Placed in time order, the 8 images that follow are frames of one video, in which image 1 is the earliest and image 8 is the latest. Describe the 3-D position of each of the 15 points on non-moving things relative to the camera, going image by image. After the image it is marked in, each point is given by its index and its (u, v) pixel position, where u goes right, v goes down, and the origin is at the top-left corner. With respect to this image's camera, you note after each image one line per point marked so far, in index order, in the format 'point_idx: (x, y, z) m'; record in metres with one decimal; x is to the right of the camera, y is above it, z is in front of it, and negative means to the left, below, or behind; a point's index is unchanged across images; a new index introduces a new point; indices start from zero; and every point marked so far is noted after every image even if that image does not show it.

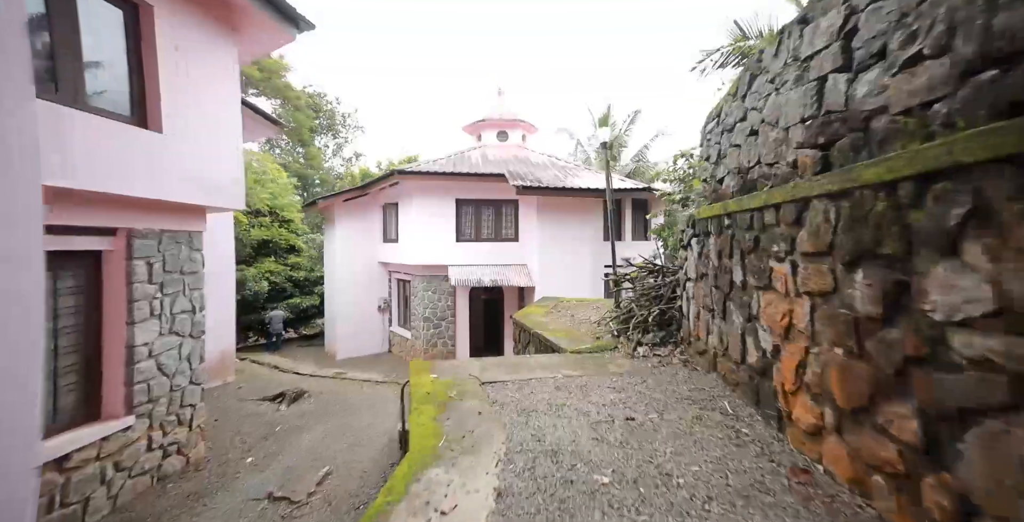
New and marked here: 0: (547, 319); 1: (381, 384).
0: (+0.5, -0.9, +6.9) m
1: (-2.7, -2.5, +9.2) m
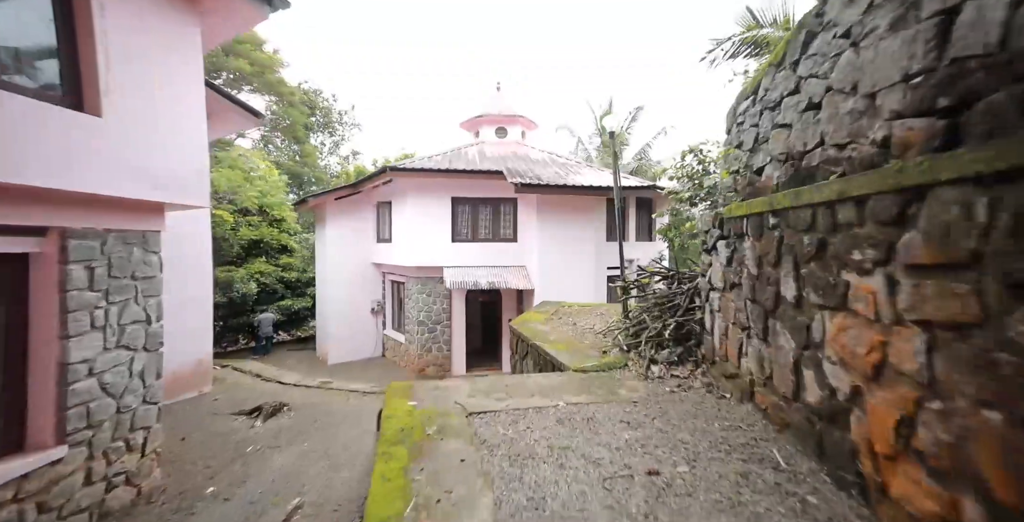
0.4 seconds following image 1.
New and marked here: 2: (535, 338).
0: (+0.5, -0.9, +6.3) m
1: (-2.7, -2.6, +8.6) m
2: (+0.3, -1.0, +5.8) m
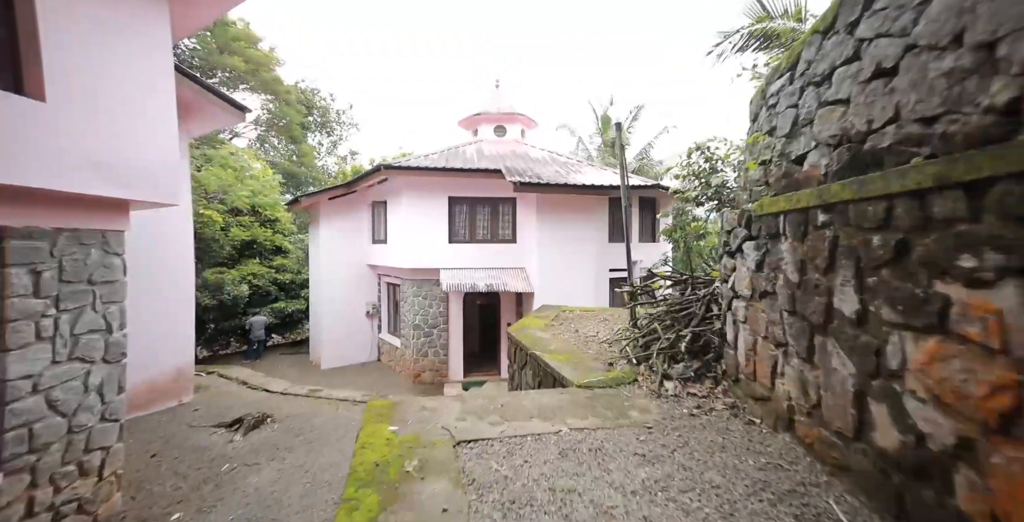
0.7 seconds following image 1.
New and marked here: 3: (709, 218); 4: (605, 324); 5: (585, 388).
0: (+0.4, -1.0, +5.9) m
1: (-2.7, -2.6, +8.2) m
2: (+0.3, -1.0, +5.4) m
3: (+4.1, +1.0, +9.7) m
4: (+1.3, -0.9, +6.5) m
5: (+0.6, -1.1, +3.9) m
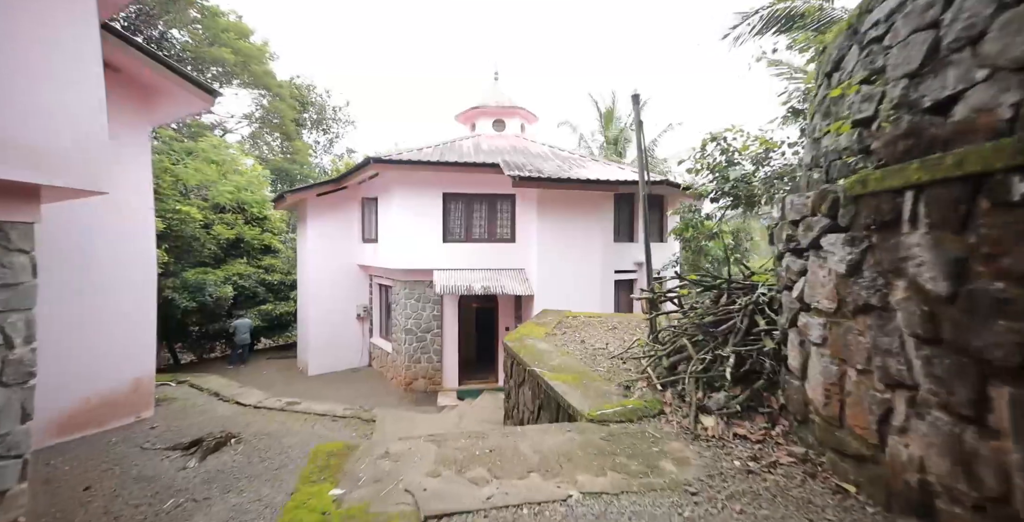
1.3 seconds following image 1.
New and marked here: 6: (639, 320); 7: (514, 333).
0: (+0.4, -1.0, +5.1) m
1: (-2.8, -2.6, +7.4) m
2: (+0.2, -1.0, +4.6) m
3: (+4.1, +1.0, +8.9) m
4: (+1.3, -0.9, +5.7) m
5: (+0.6, -1.1, +3.2) m
6: (+1.8, -0.9, +6.6) m
7: (0.0, -0.9, +6.0) m
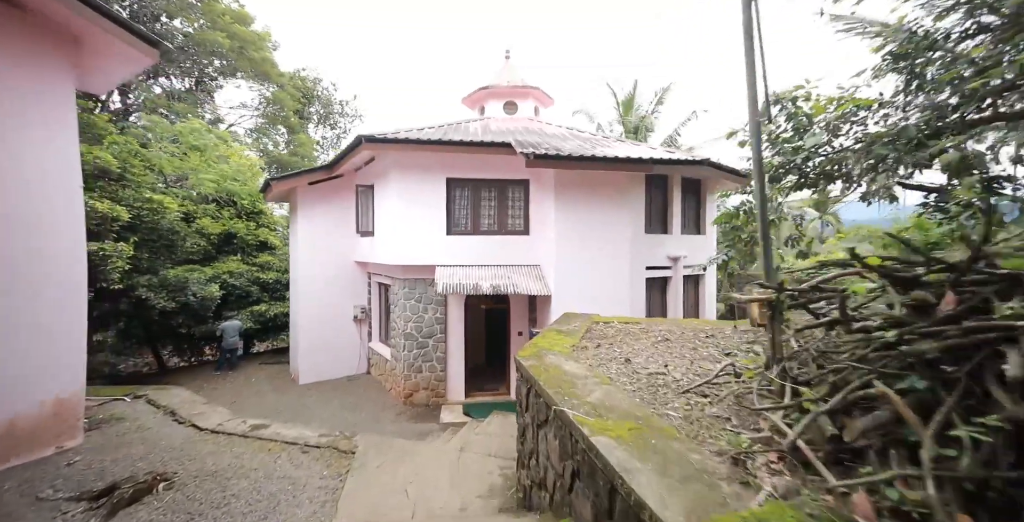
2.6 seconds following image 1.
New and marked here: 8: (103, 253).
0: (+0.5, -0.8, +3.6) m
1: (-2.6, -2.5, +6.0) m
2: (+0.3, -0.9, +3.0) m
3: (+4.3, +1.1, +7.2) m
4: (+1.4, -0.8, +4.1) m
5: (+0.7, -1.0, +1.6) m
6: (+2.0, -0.7, +5.0) m
7: (+0.2, -0.8, +4.4) m
8: (-8.2, +0.2, +9.3) m
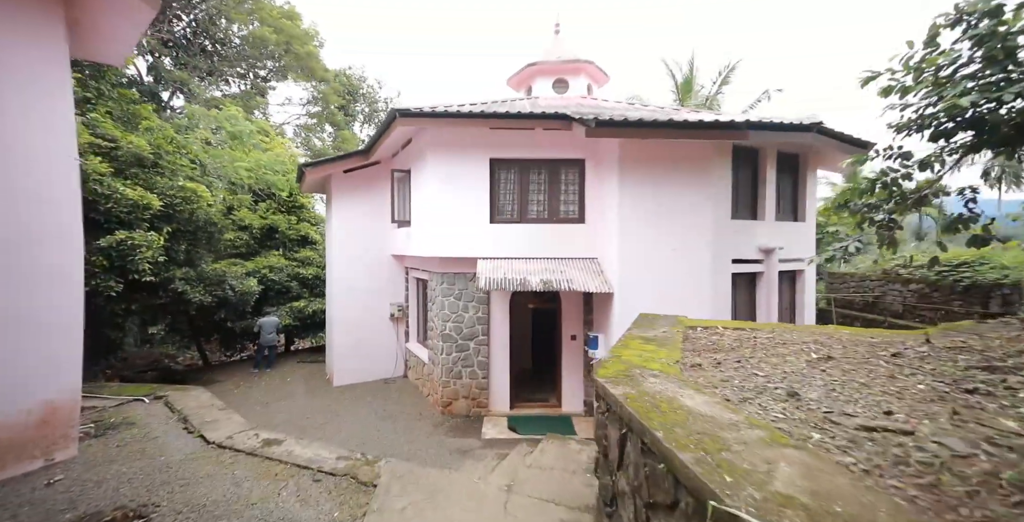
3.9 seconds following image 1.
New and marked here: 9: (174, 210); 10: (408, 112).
0: (+0.9, -0.7, +2.1) m
1: (-2.0, -2.3, +4.8) m
2: (+0.7, -0.7, +1.6) m
3: (+5.1, +1.2, +5.5) m
4: (+1.9, -0.6, +2.6) m
5: (+0.9, -0.8, +0.2) m
6: (+2.5, -0.6, +3.5) m
7: (+0.7, -0.7, +3.0) m
8: (-7.2, +0.4, +8.6) m
9: (-7.6, +1.2, +10.3) m
10: (-1.9, +2.7, +8.5) m
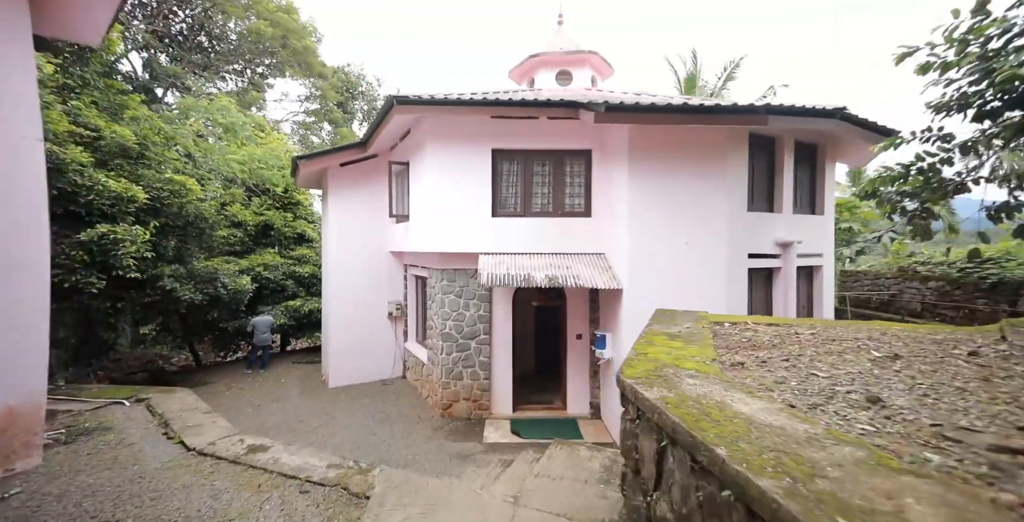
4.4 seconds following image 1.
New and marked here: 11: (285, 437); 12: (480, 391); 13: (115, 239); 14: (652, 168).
0: (+1.0, -0.6, +1.7) m
1: (-1.9, -2.2, +4.4) m
2: (+0.8, -0.6, +1.2) m
3: (+5.1, +1.3, +5.0) m
4: (+2.0, -0.5, +2.1) m
5: (+1.0, -0.7, -0.3) m
6: (+2.6, -0.5, +3.0) m
7: (+0.7, -0.6, +2.6) m
8: (-7.1, +0.4, +8.2) m
9: (-7.5, +1.2, +9.8) m
10: (-1.8, +2.8, +8.1) m
11: (-4.0, -3.1, +8.1) m
12: (-0.6, -2.6, +9.2) m
13: (-7.1, +0.4, +8.3) m
14: (+2.2, +1.4, +7.2) m
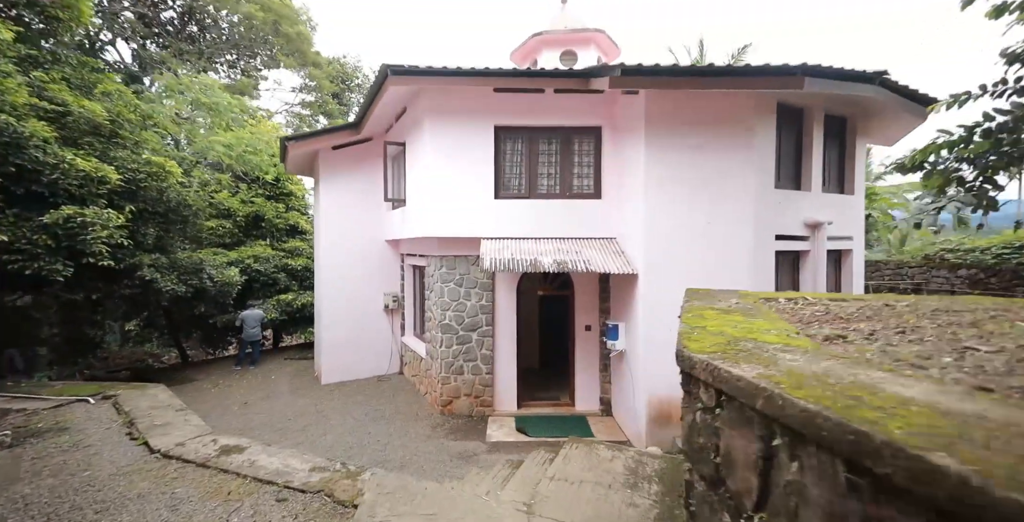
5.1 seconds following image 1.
0: (+1.1, -0.3, +1.1) m
1: (-1.8, -2.0, +3.7) m
2: (+0.9, -0.4, +0.6) m
3: (+5.2, +1.6, +4.4) m
4: (+2.1, -0.3, +1.5) m
5: (+1.1, -0.5, -0.9) m
6: (+2.7, -0.2, +2.4) m
7: (+0.8, -0.3, +1.9) m
8: (-7.1, +0.7, +7.6) m
9: (-7.4, +1.5, +9.2) m
10: (-1.8, +3.1, +7.4) m
11: (-3.9, -2.8, +7.4) m
12: (-0.5, -2.3, +8.5) m
13: (-7.0, +0.7, +7.6) m
14: (+2.3, +1.7, +6.6) m
